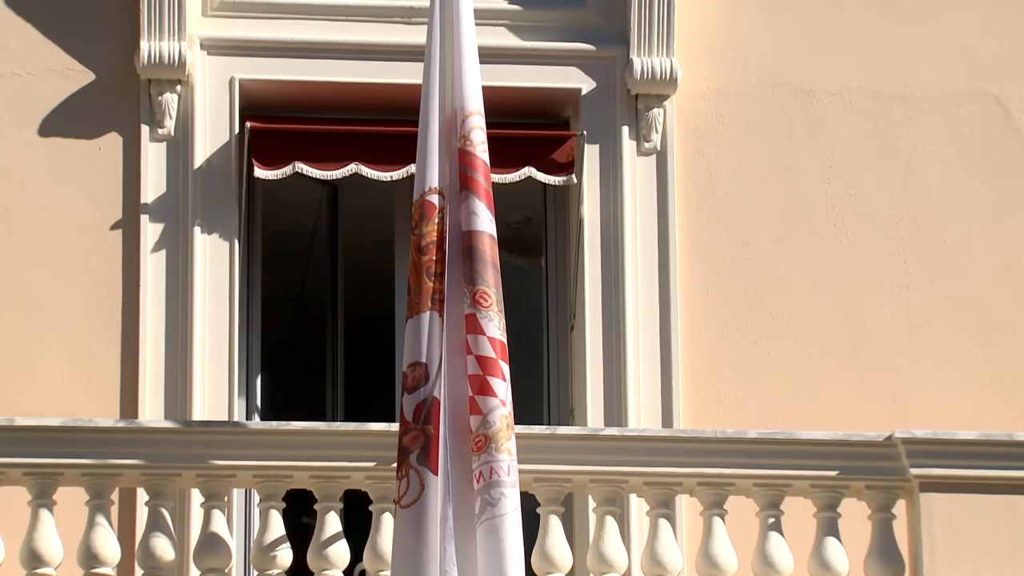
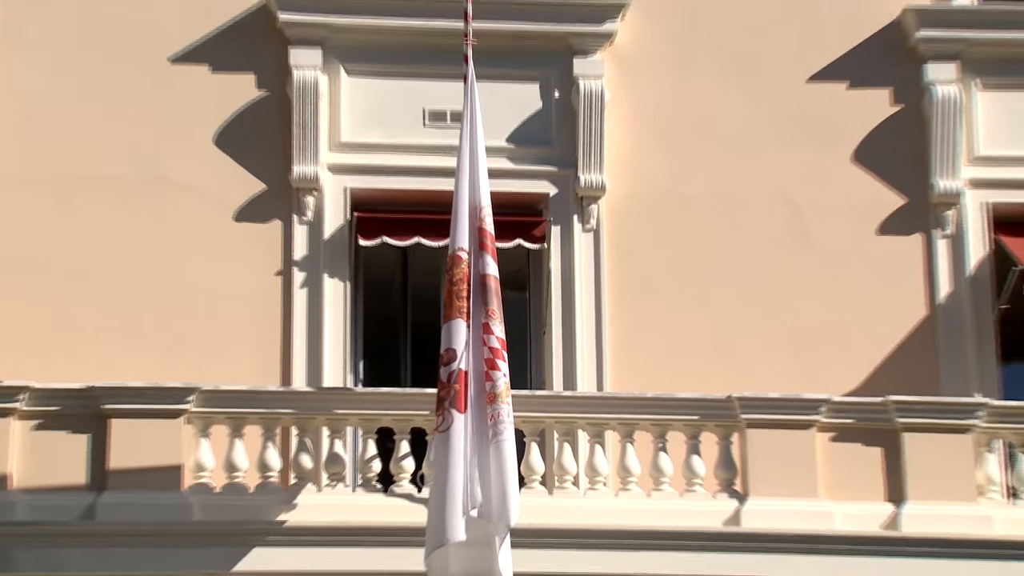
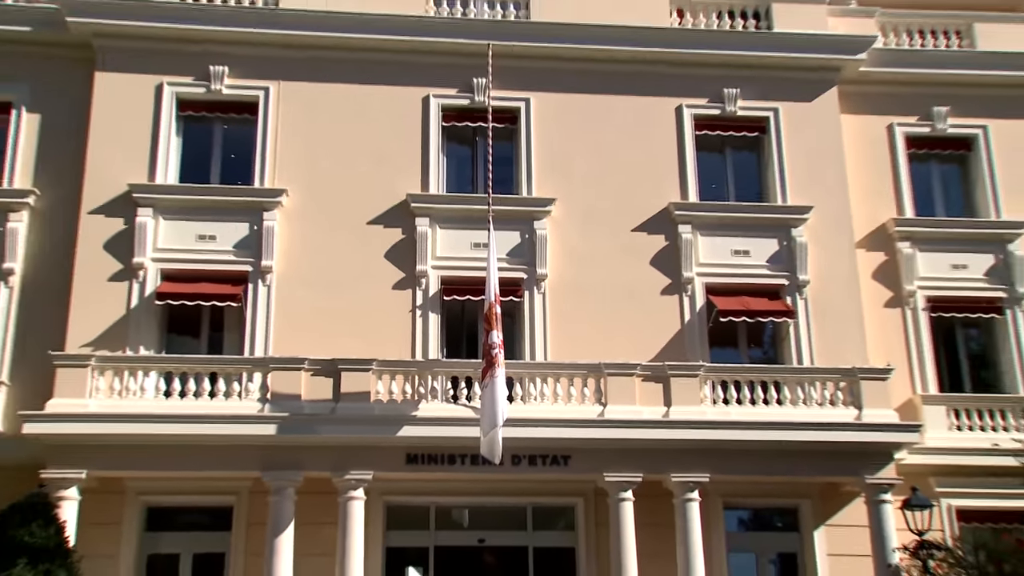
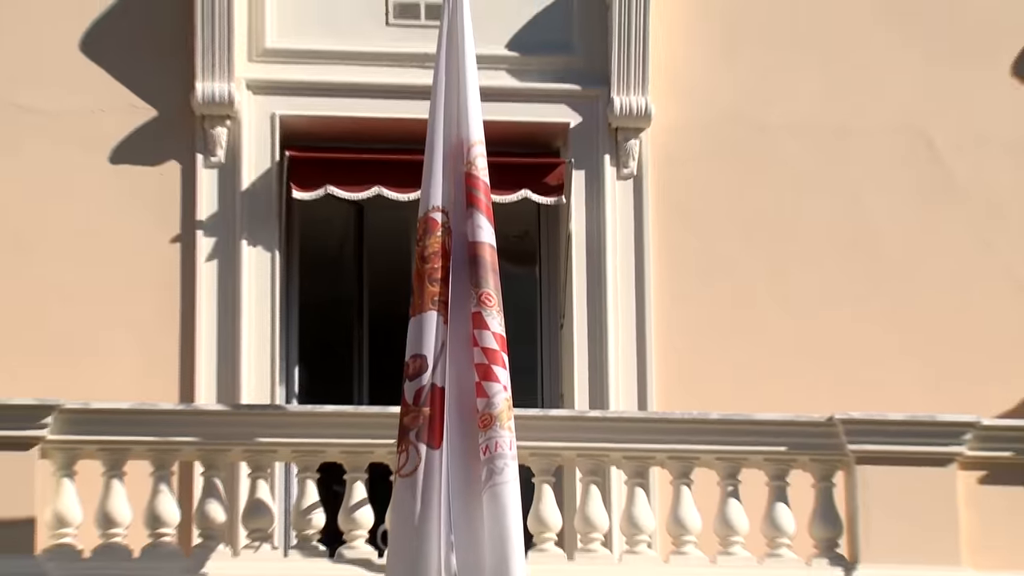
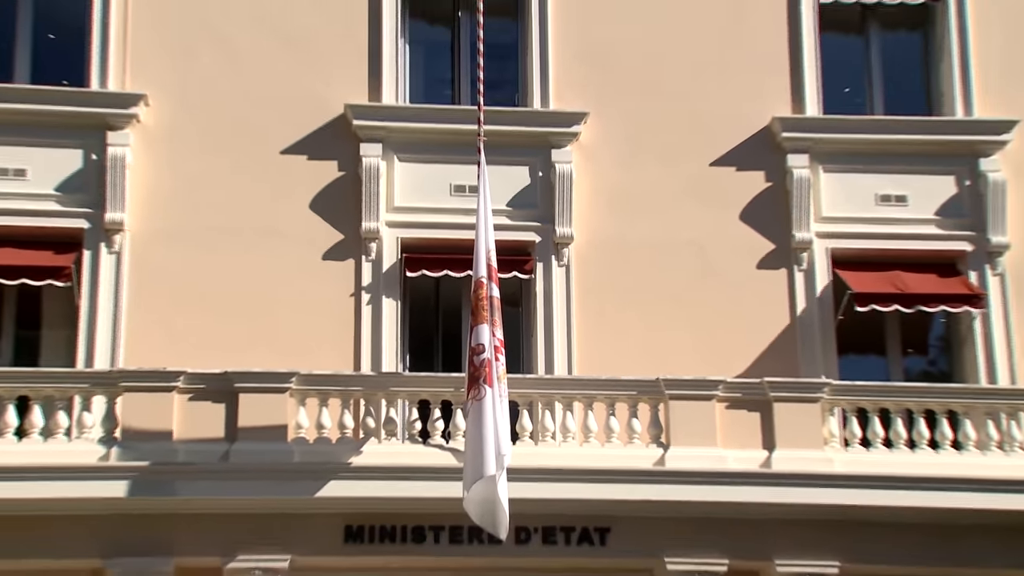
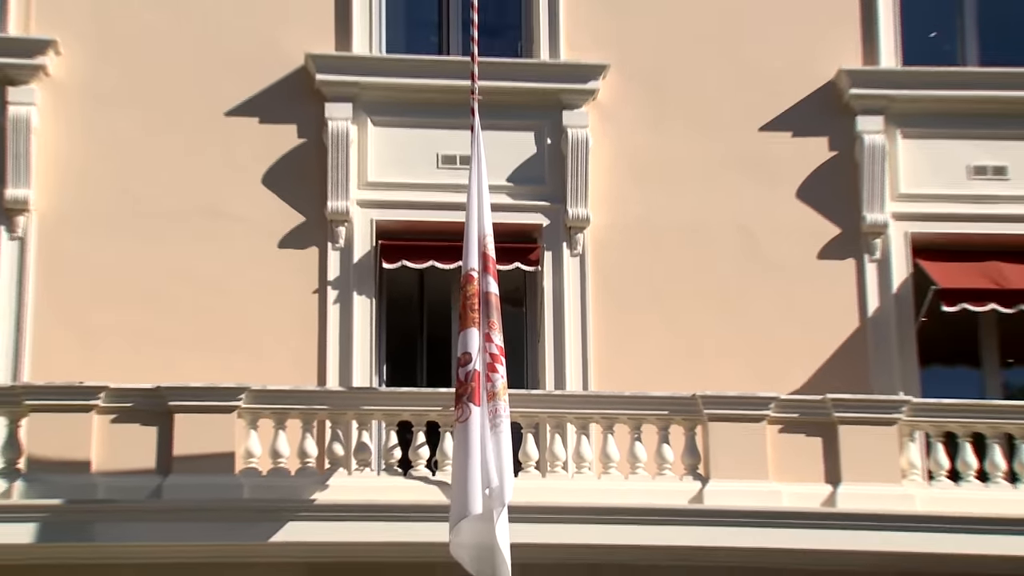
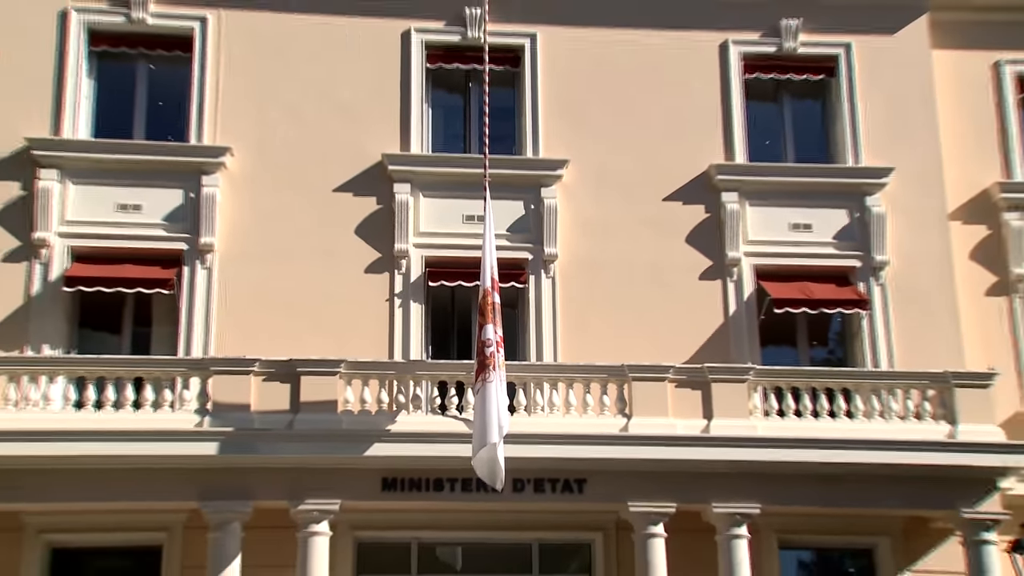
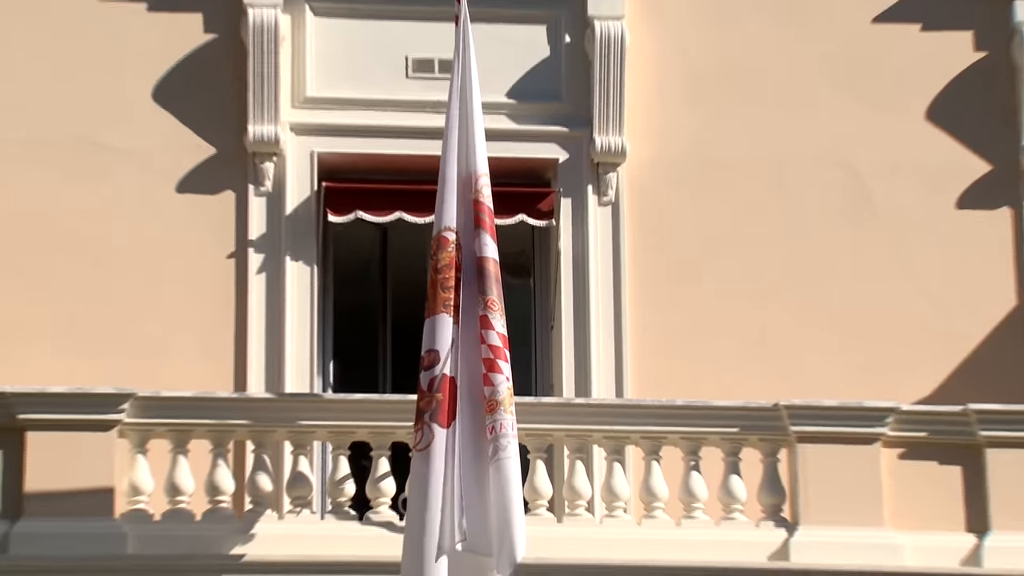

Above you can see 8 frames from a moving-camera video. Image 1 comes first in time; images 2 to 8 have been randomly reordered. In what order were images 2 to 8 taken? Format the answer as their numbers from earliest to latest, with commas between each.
4, 8, 2, 6, 5, 7, 3
